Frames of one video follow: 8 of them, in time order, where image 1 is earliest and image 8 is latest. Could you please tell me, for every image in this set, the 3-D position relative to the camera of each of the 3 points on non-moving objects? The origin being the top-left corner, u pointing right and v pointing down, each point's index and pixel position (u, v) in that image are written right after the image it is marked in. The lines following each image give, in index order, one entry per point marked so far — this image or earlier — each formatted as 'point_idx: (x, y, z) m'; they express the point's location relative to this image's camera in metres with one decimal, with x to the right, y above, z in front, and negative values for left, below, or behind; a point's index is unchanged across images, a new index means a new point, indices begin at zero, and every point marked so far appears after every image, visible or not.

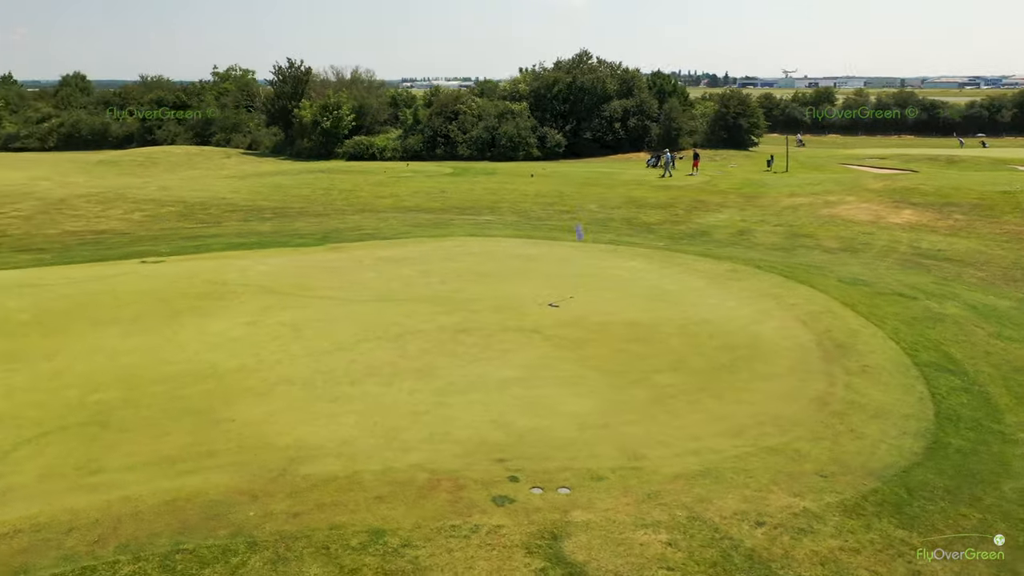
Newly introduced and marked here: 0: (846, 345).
0: (+6.5, -1.1, +16.1) m
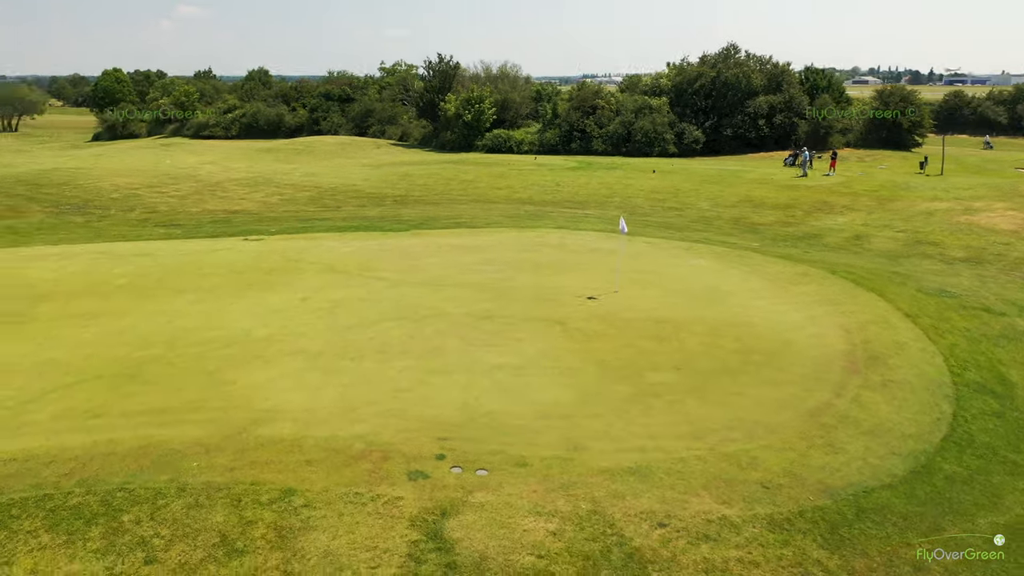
0: (+6.6, -1.3, +14.9) m
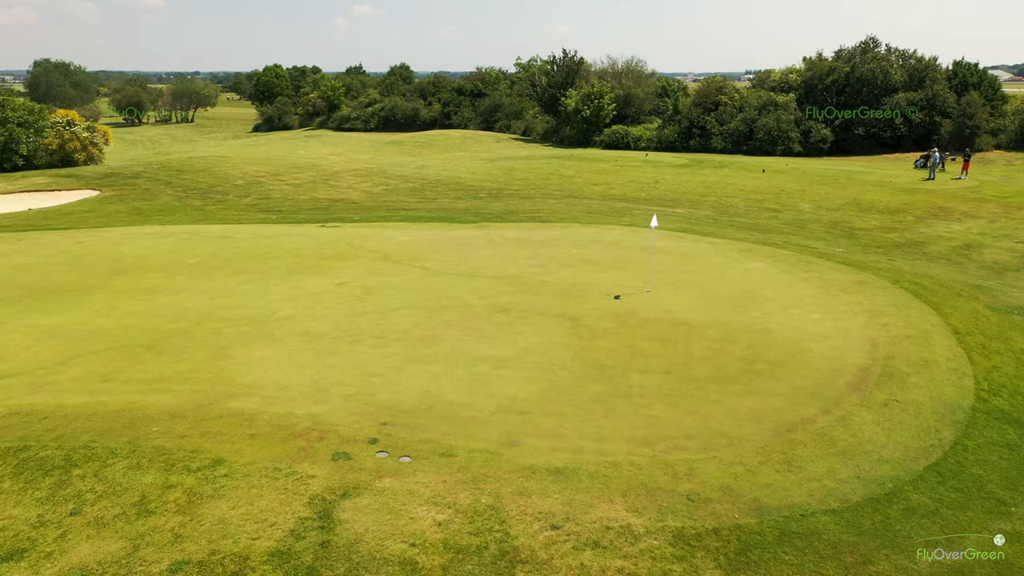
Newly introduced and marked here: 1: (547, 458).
0: (+6.3, -1.5, +13.7) m
1: (+0.5, -2.2, +10.7) m
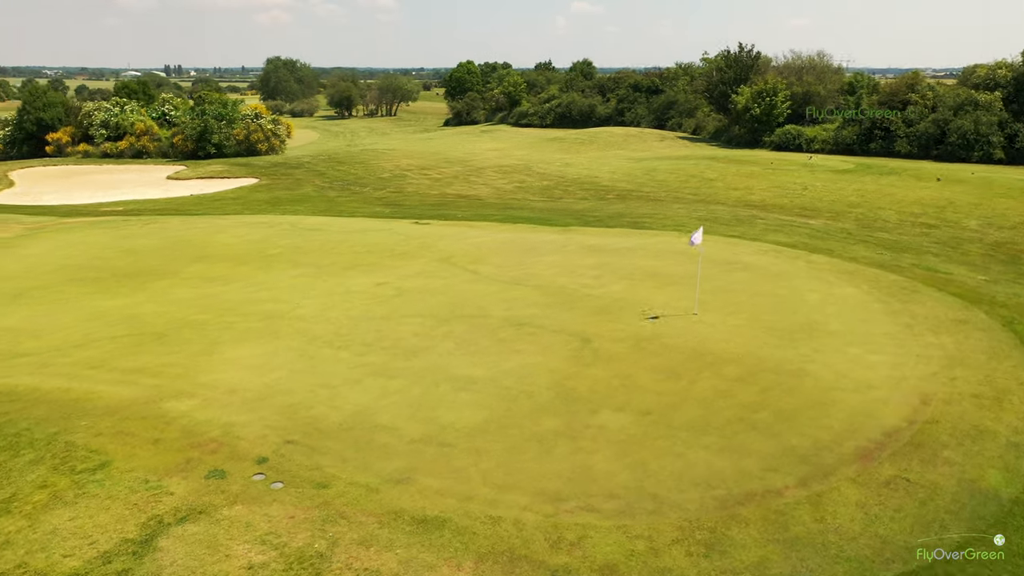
0: (+5.5, -2.1, +10.9) m
1: (-1.0, -2.5, +9.5) m
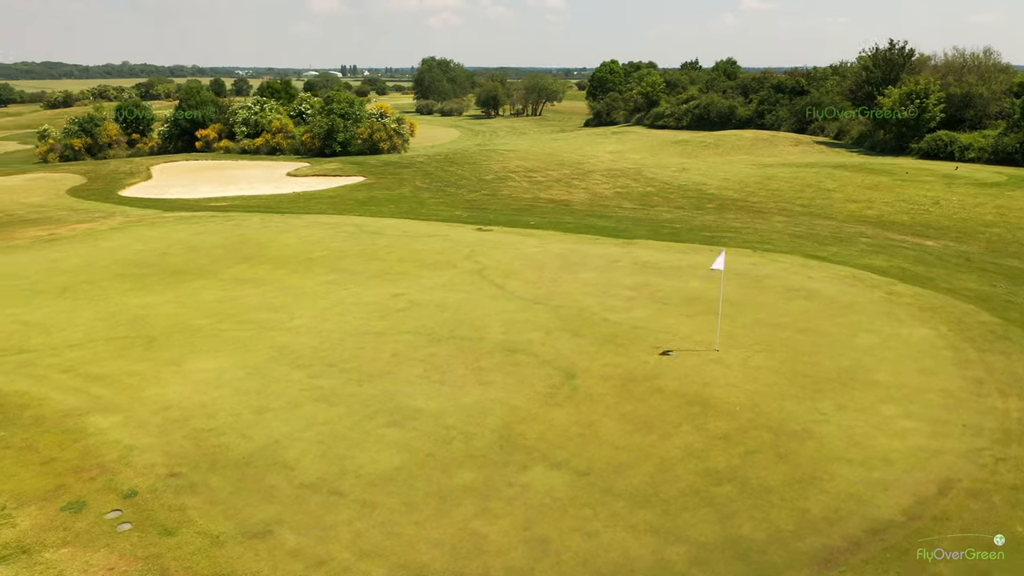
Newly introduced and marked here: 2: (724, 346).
0: (+4.2, -2.7, +8.5) m
1: (-2.5, -2.8, +8.3) m
2: (+3.8, -1.0, +14.7) m
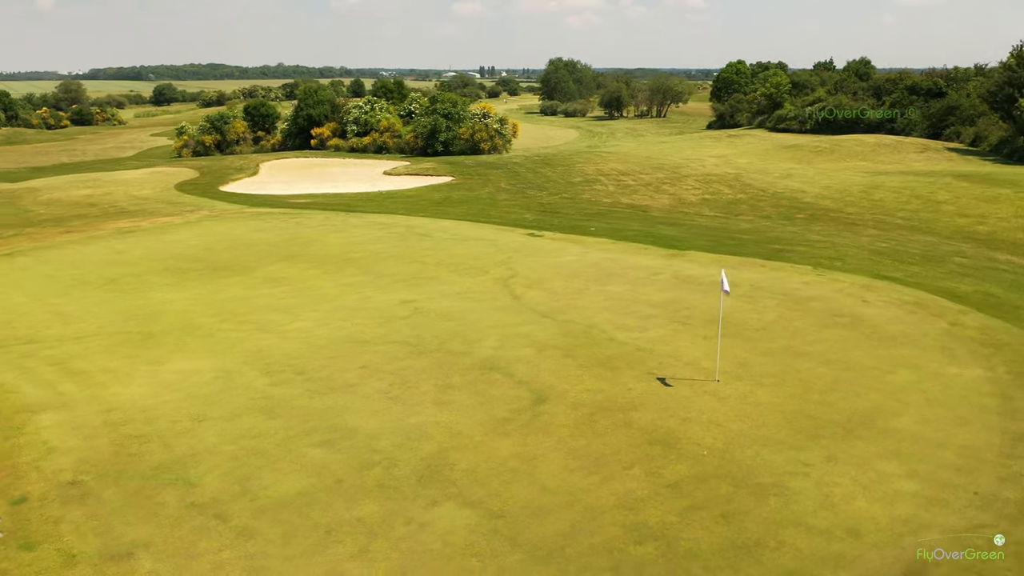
0: (+2.7, -3.1, +6.9) m
1: (-3.8, -2.9, +7.7) m
2: (+3.4, -1.4, +13.1) m
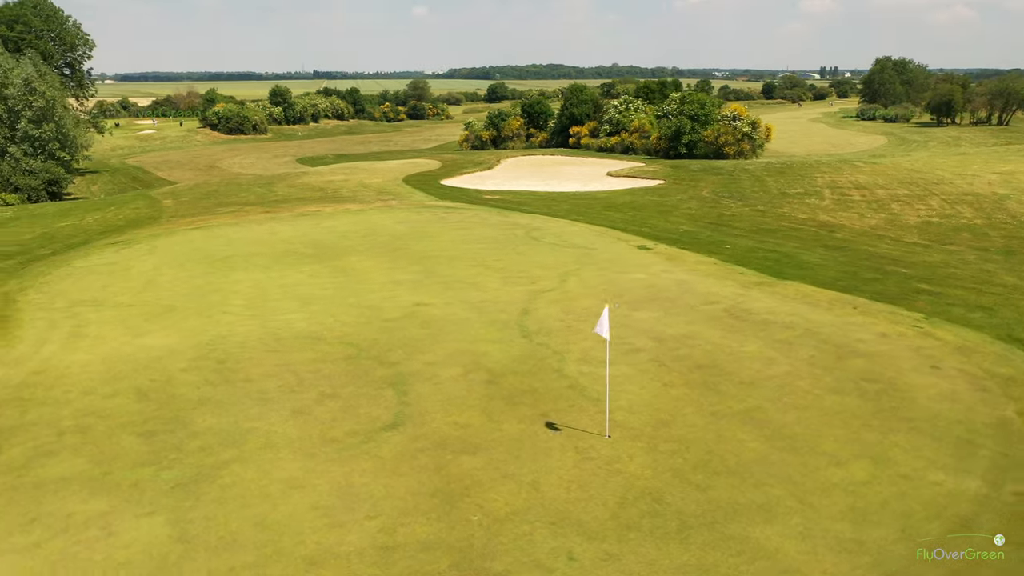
0: (-1.6, -3.4, +5.4) m
1: (-7.4, -2.6, +8.6) m
2: (+1.5, -1.9, +10.9) m
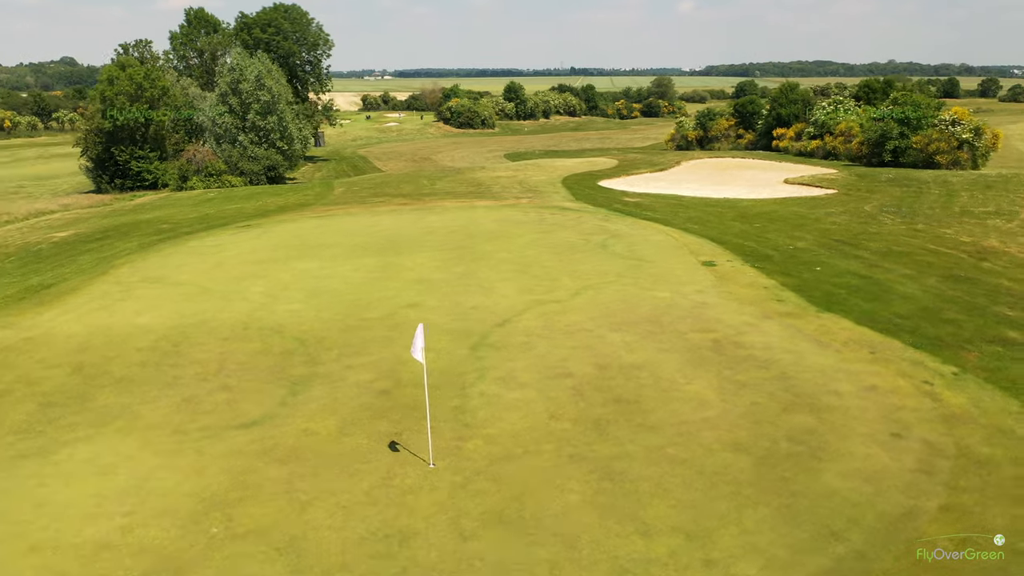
0: (-5.4, -3.4, +5.8) m
1: (-10.0, -2.1, +10.5) m
2: (-0.8, -2.2, +10.2) m
